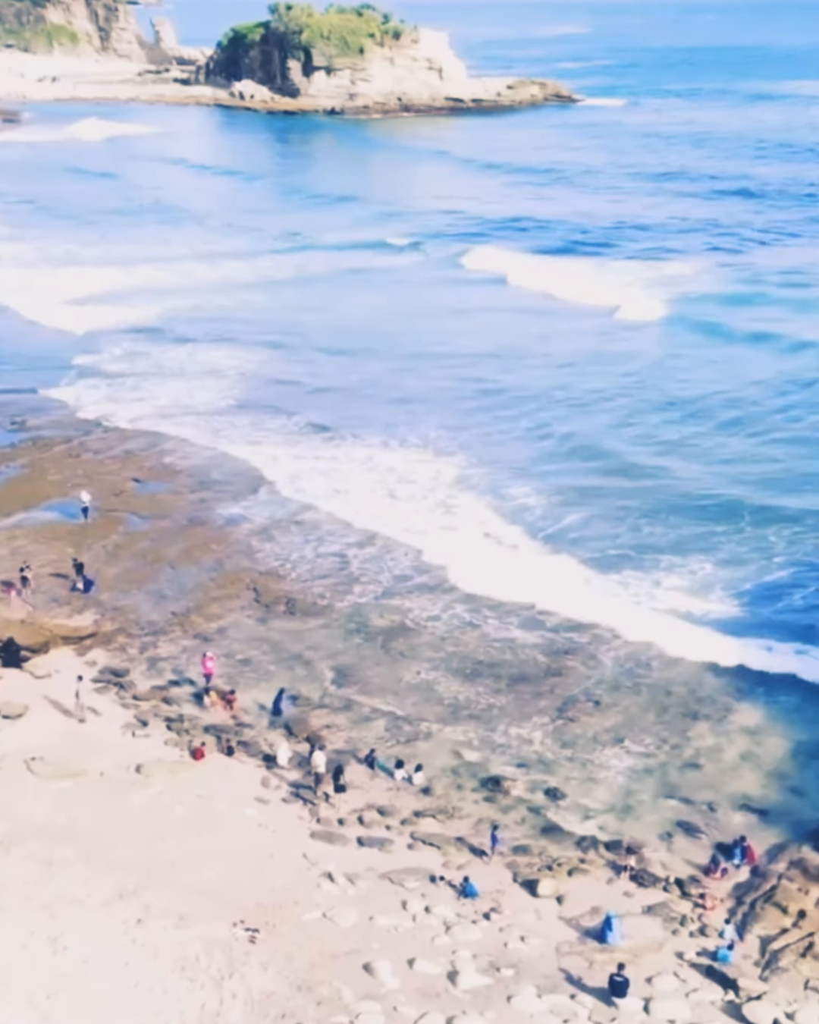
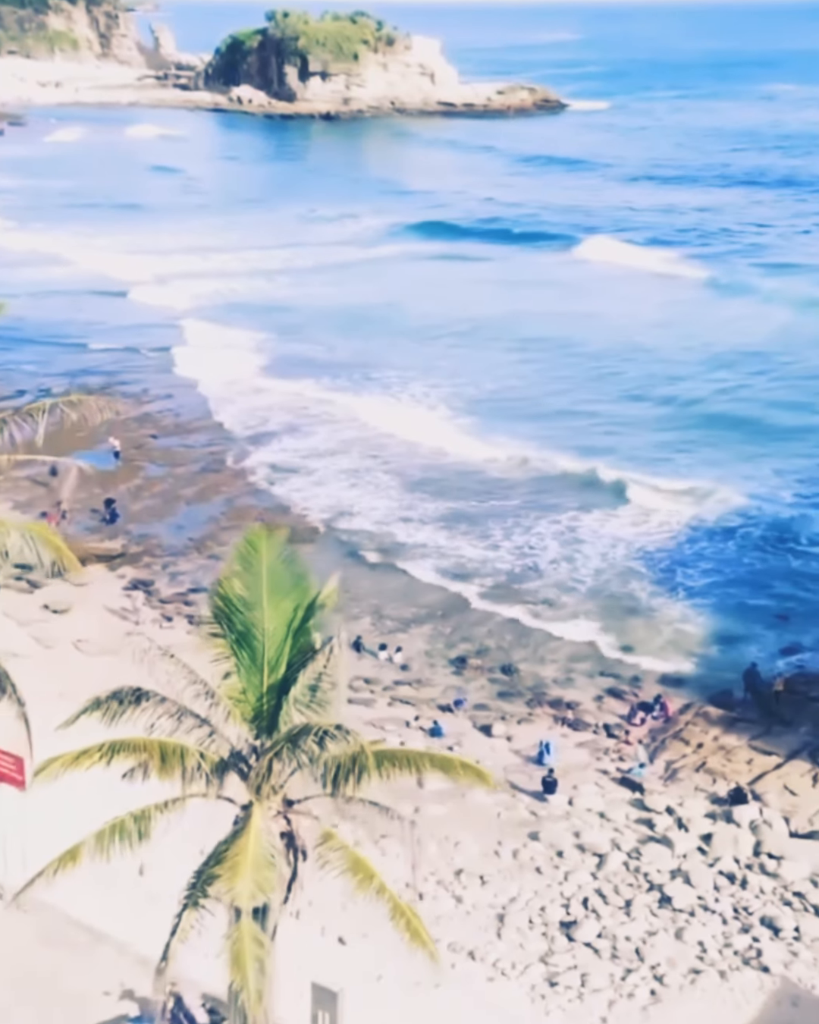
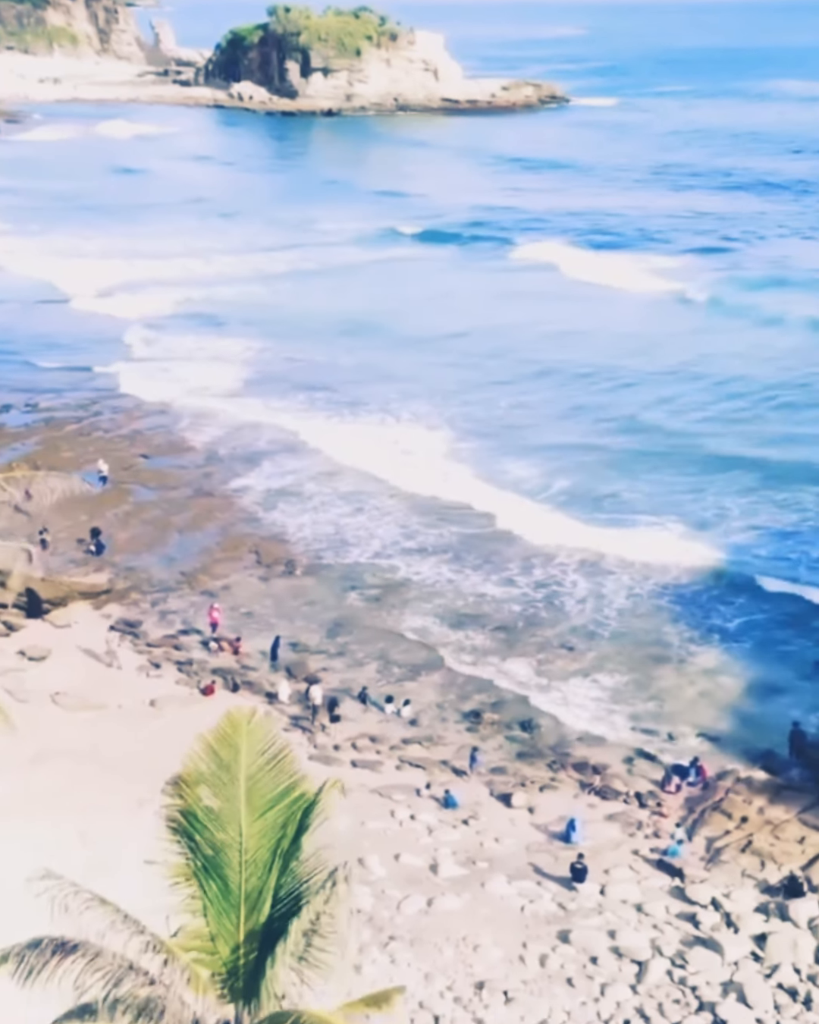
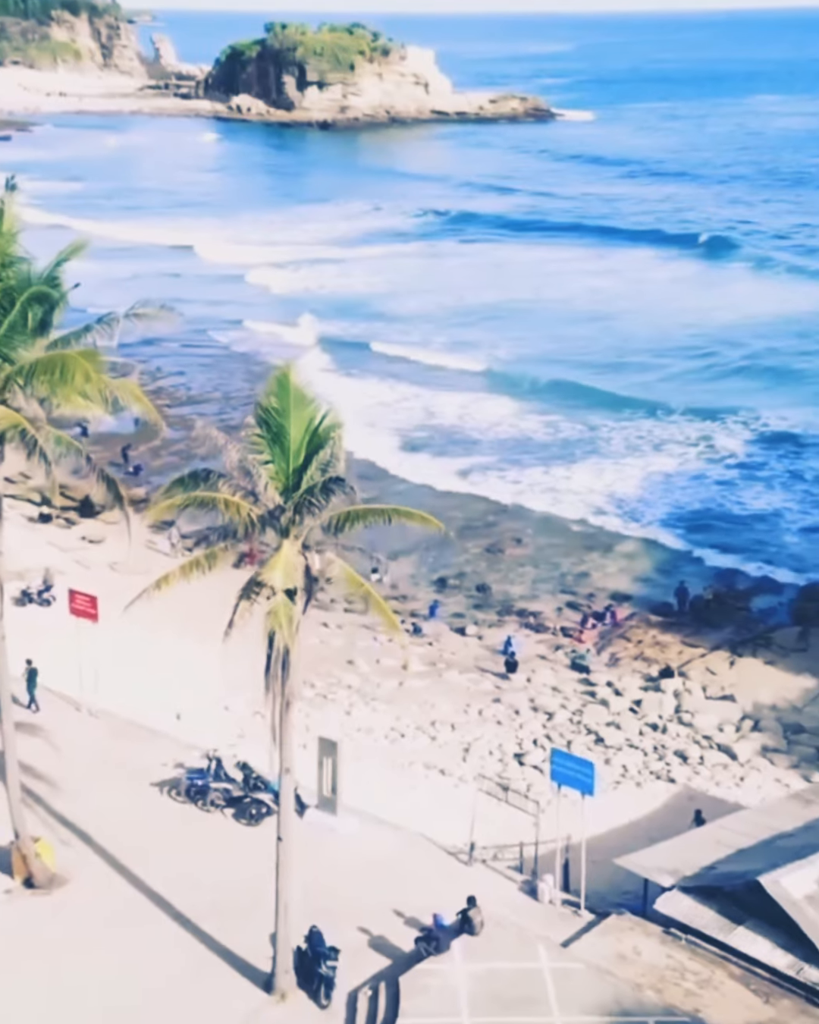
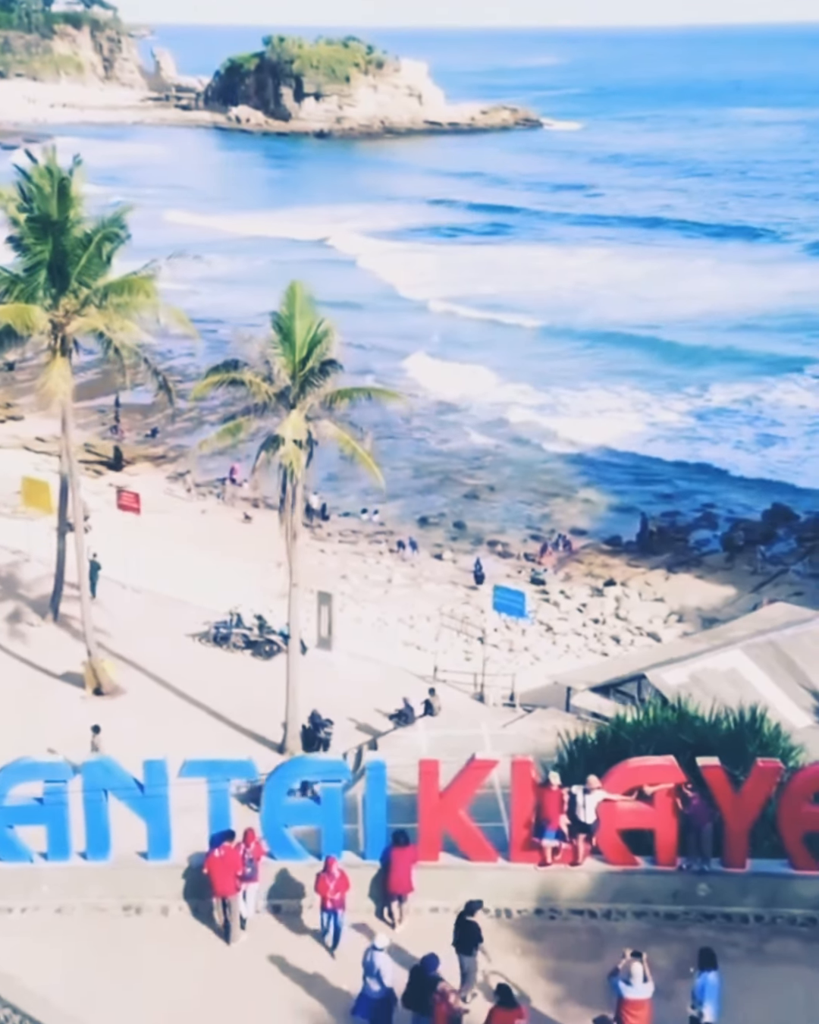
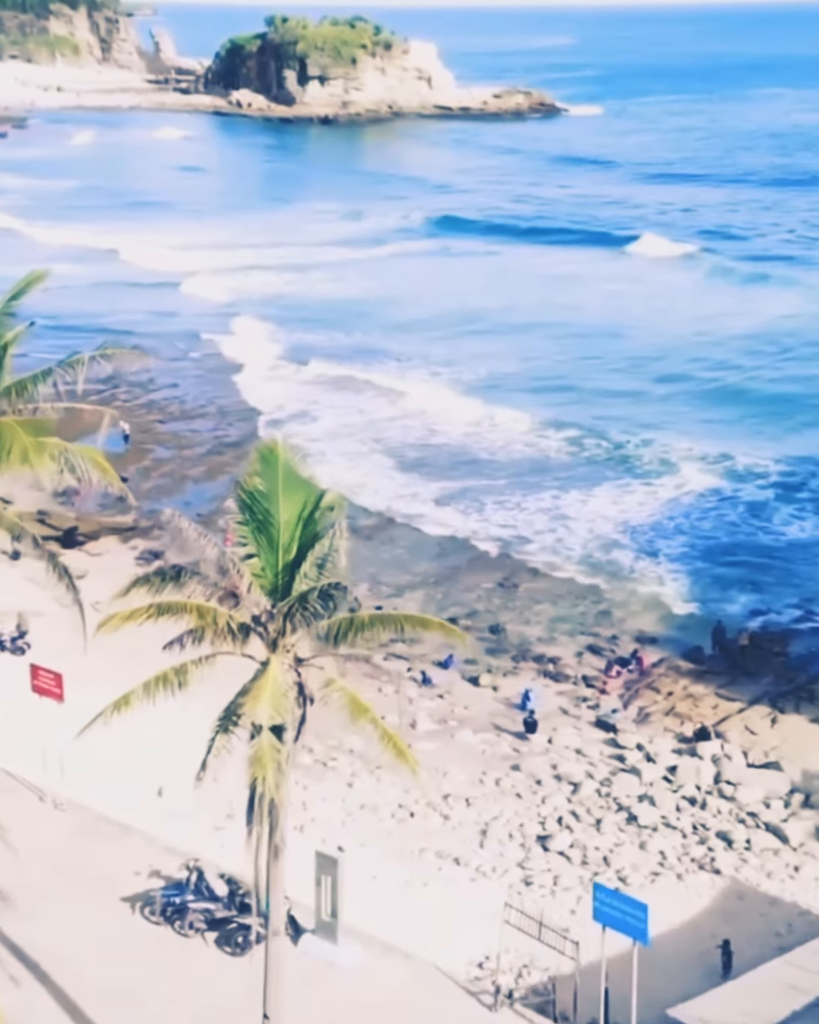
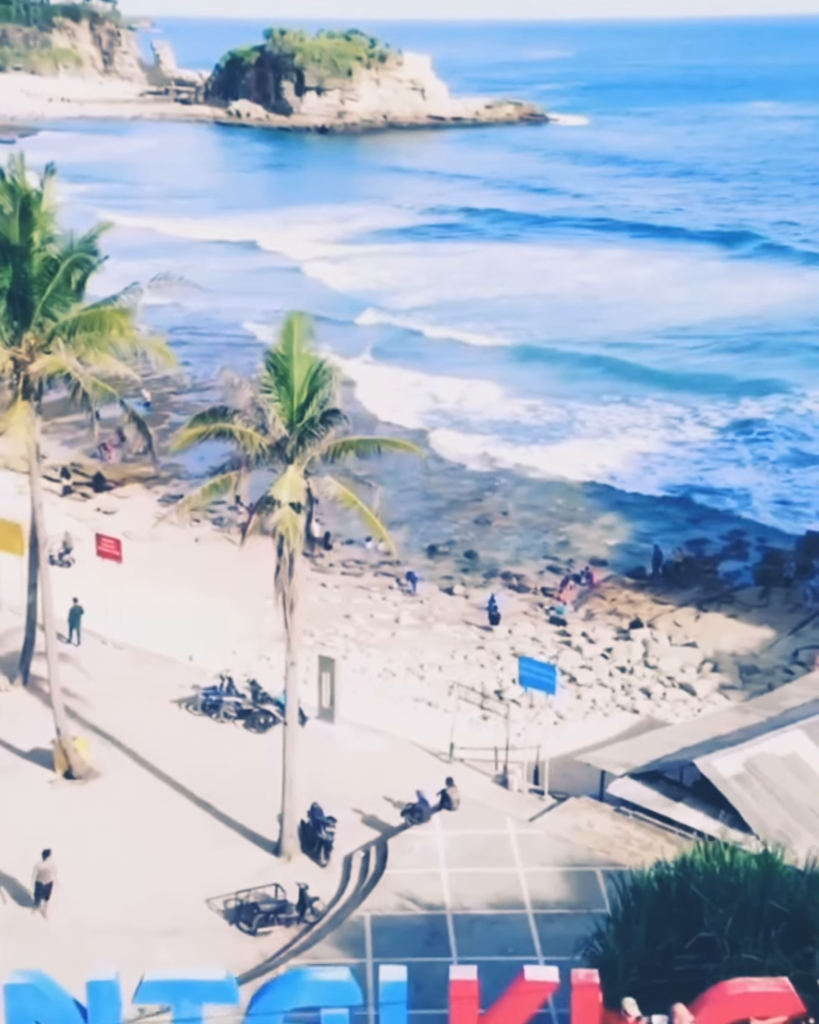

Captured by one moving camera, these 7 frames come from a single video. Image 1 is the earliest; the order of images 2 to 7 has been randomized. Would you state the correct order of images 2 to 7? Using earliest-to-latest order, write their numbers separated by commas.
3, 2, 6, 4, 7, 5
